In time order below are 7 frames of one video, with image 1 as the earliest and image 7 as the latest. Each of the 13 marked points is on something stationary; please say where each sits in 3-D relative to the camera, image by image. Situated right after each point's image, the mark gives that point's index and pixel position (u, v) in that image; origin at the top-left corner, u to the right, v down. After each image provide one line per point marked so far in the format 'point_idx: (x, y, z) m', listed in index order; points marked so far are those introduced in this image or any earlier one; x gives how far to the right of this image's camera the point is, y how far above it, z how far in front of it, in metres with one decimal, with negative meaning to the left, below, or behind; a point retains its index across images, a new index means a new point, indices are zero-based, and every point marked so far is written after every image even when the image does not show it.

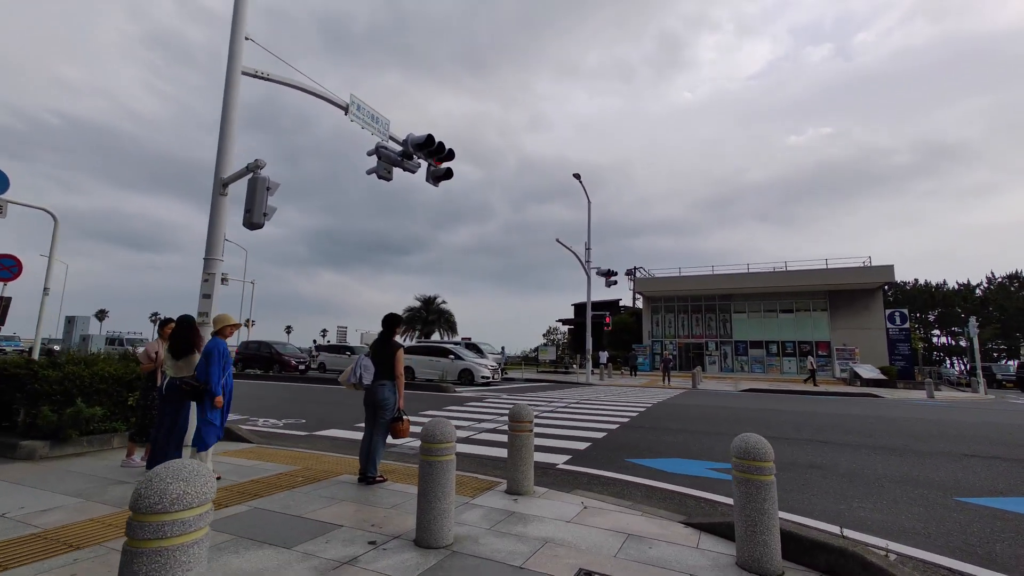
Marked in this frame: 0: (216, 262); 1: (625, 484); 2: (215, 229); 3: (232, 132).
0: (-5.0, +0.4, +7.8) m
1: (+1.3, -2.4, +5.5) m
2: (-5.0, +1.0, +7.8) m
3: (-5.0, +2.8, +8.2) m
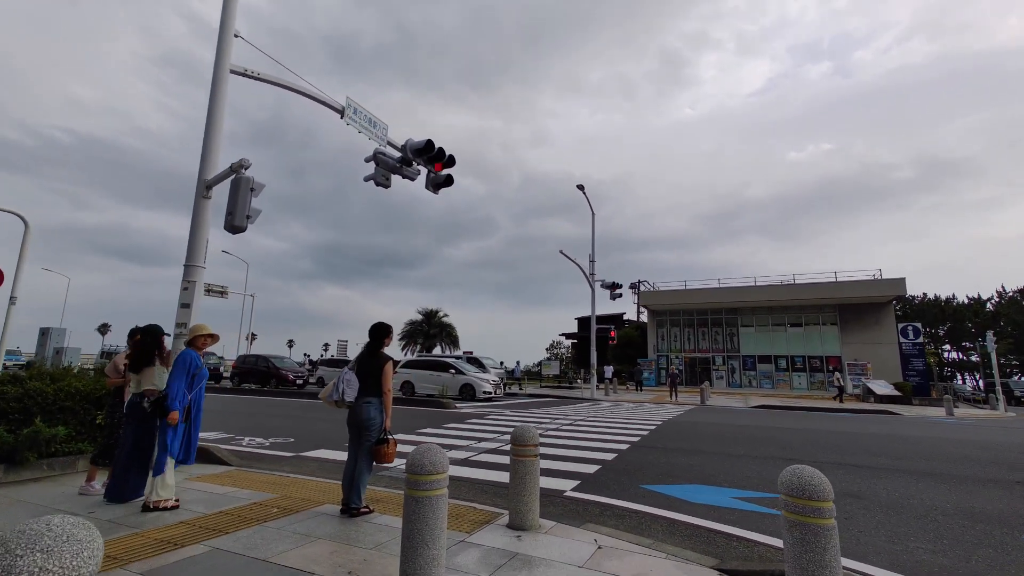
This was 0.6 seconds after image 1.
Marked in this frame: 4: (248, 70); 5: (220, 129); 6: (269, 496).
0: (-4.9, +0.3, +7.3) m
1: (+1.4, -2.4, +4.9) m
2: (-5.0, +0.9, +7.3) m
3: (-4.9, +2.6, +7.7) m
4: (-4.9, +4.1, +8.6) m
5: (-4.9, +2.7, +7.7) m
6: (-2.8, -2.4, +5.4) m
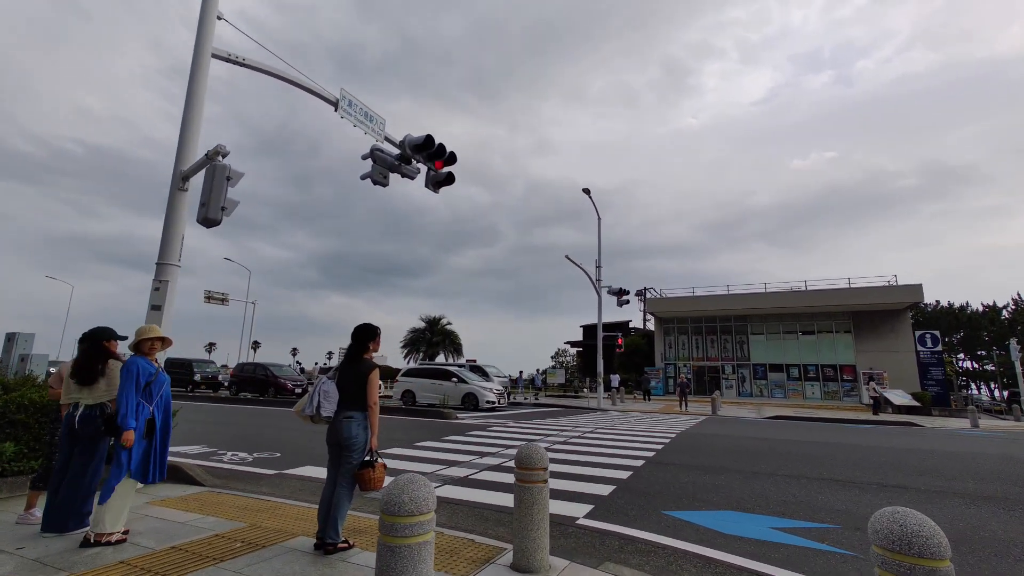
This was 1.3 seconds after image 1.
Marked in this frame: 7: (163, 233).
0: (-4.9, +0.3, +6.6) m
1: (+1.4, -2.4, +4.1) m
2: (-4.9, +0.8, +6.7) m
3: (-4.9, +2.6, +7.1) m
4: (-4.8, +4.0, +8.0) m
5: (-4.8, +2.7, +7.1) m
6: (-2.8, -2.4, +4.6) m
7: (-5.1, +0.8, +6.7) m
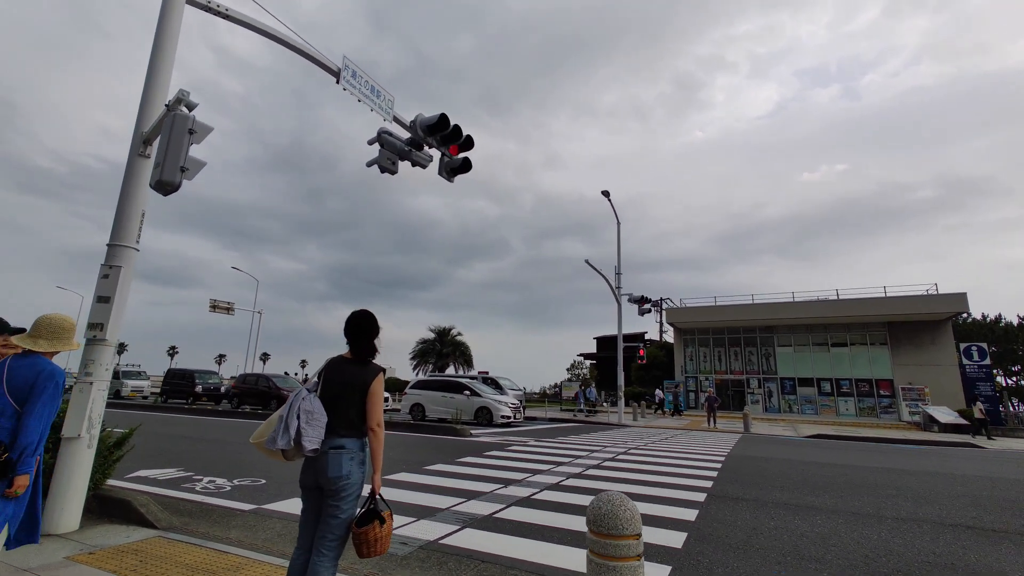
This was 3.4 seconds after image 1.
0: (-4.4, +0.4, +5.3) m
1: (+1.8, -2.2, +2.6) m
2: (-4.5, +1.0, +5.4) m
3: (-4.4, +2.7, +5.9) m
4: (-4.4, +4.1, +6.8) m
5: (-4.4, +2.8, +5.9) m
6: (-2.4, -2.2, +3.2) m
7: (-4.6, +0.9, +5.4) m
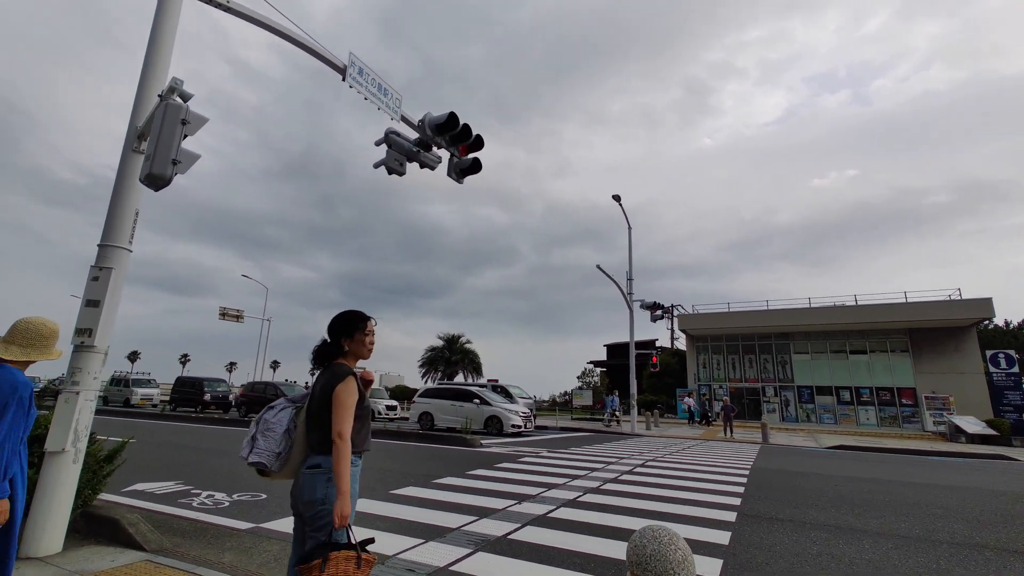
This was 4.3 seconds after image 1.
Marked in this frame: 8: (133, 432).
0: (-4.3, +0.4, +5.0) m
1: (+1.9, -2.2, +2.2) m
2: (-4.3, +1.0, +5.1) m
3: (-4.2, +2.7, +5.6) m
4: (-4.2, +4.1, +6.5) m
5: (-4.2, +2.8, +5.6) m
6: (-2.2, -2.2, +2.8) m
7: (-4.5, +0.9, +5.1) m
8: (-10.6, -4.0, +12.9) m
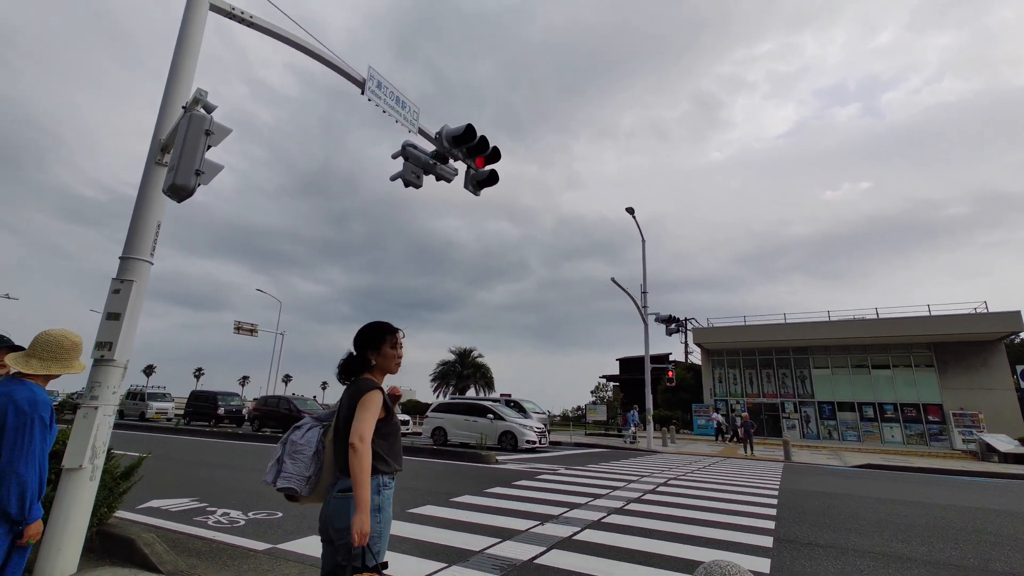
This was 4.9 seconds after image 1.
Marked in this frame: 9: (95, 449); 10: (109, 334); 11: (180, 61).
0: (-4.0, +0.3, +4.9) m
1: (+2.1, -2.2, +1.9) m
2: (-4.0, +0.8, +5.1) m
3: (-3.9, +2.5, +5.6) m
4: (-3.9, +3.9, +6.6) m
5: (-3.9, +2.6, +5.6) m
6: (-2.0, -2.3, +2.7) m
7: (-4.2, +0.8, +5.1) m
8: (-10.1, -4.4, +12.9) m
9: (-4.0, -1.5, +4.4) m
10: (-4.1, -0.5, +4.7) m
11: (-4.0, +2.7, +5.5) m
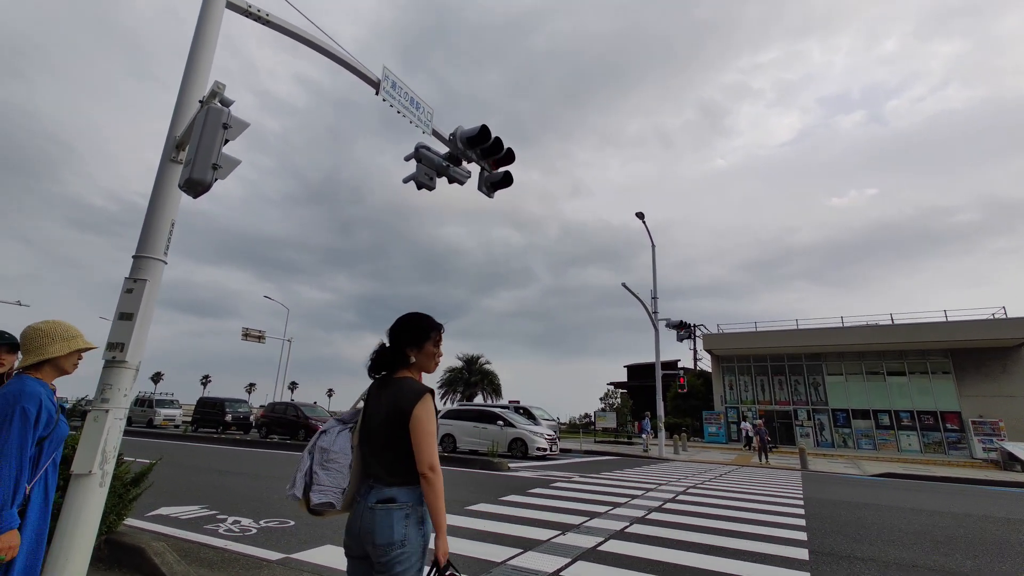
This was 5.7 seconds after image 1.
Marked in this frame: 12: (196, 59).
0: (-3.7, +0.3, +4.8) m
1: (+2.4, -2.1, +1.7) m
2: (-3.8, +0.8, +4.9) m
3: (-3.7, +2.5, +5.5) m
4: (-3.6, +3.9, +6.5) m
5: (-3.7, +2.6, +5.5) m
6: (-1.8, -2.2, +2.5) m
7: (-3.9, +0.8, +4.9) m
8: (-9.8, -4.6, +12.7) m
9: (-3.7, -1.5, +4.2) m
10: (-3.8, -0.5, +4.5) m
11: (-3.7, +2.7, +5.4) m
12: (-3.7, +2.7, +5.4) m
